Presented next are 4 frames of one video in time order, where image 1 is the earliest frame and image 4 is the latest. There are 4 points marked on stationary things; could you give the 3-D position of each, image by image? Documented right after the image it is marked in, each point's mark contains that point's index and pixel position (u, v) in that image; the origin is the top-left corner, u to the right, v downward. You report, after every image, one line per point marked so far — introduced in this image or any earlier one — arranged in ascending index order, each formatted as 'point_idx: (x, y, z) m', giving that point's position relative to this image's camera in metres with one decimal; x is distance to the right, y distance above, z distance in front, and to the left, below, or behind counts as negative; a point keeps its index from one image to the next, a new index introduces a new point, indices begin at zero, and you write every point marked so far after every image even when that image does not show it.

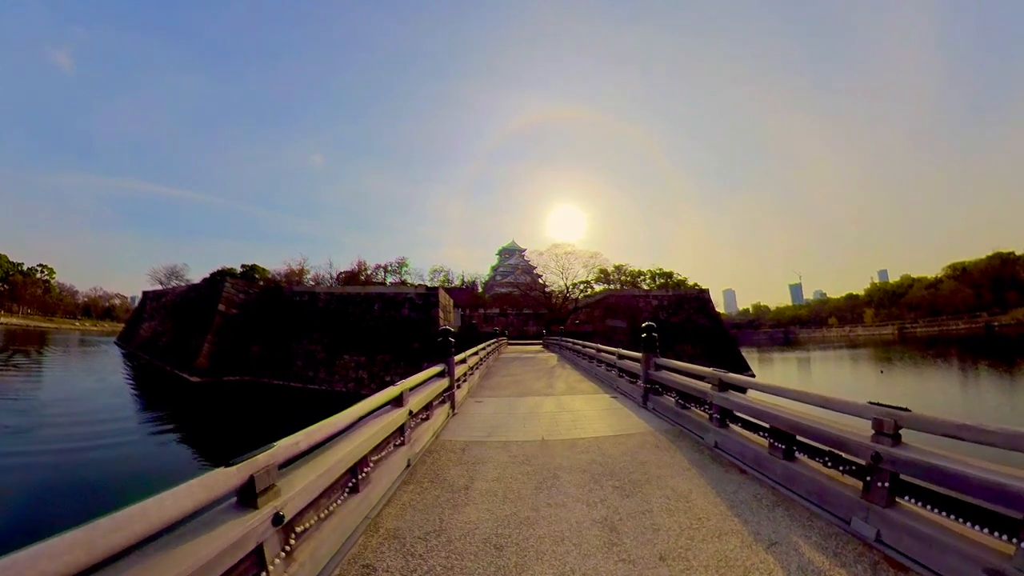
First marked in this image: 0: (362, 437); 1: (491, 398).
0: (-1.3, -1.2, +3.2) m
1: (-0.4, -2.0, +7.1) m
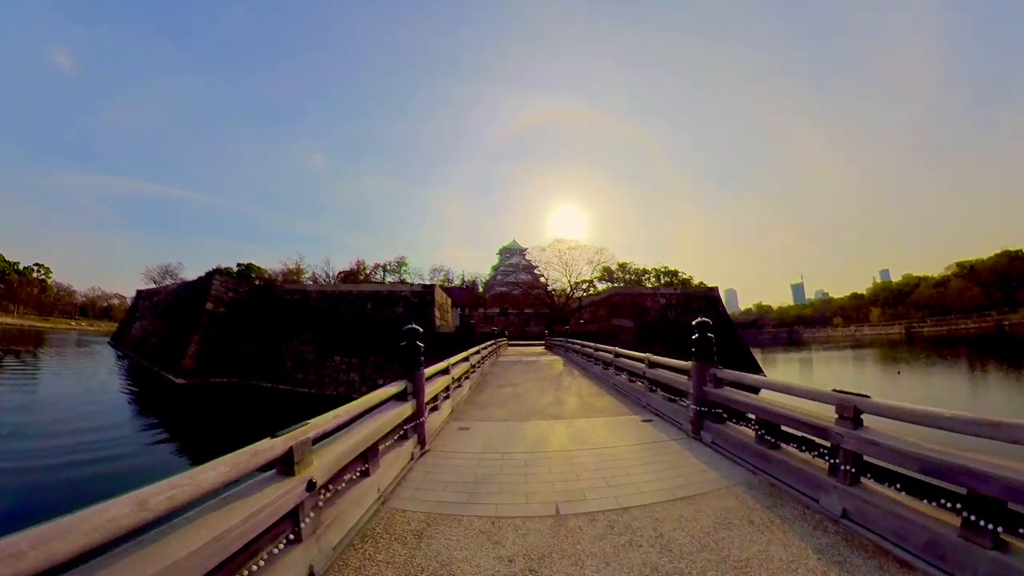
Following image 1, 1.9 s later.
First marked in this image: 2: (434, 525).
0: (-1.3, -1.0, +1.4) m
1: (-0.4, -1.8, +5.3) m
2: (-0.5, -1.6, +2.8) m
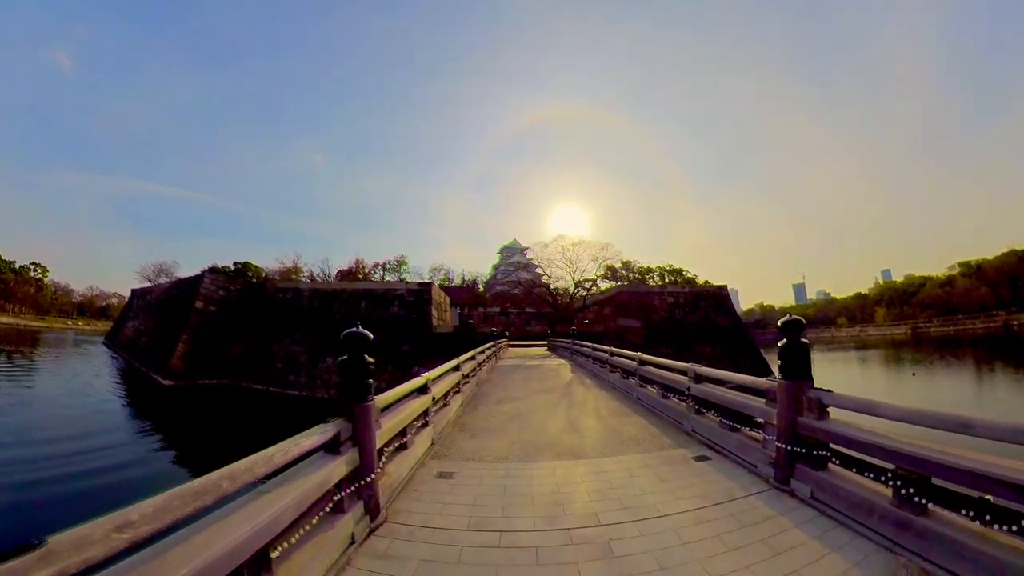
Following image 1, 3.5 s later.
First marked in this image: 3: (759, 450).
0: (-1.3, -0.9, 0.0) m
1: (-0.4, -1.7, +3.8) m
2: (-0.5, -1.5, +1.3) m
3: (+2.4, -1.6, +3.9) m
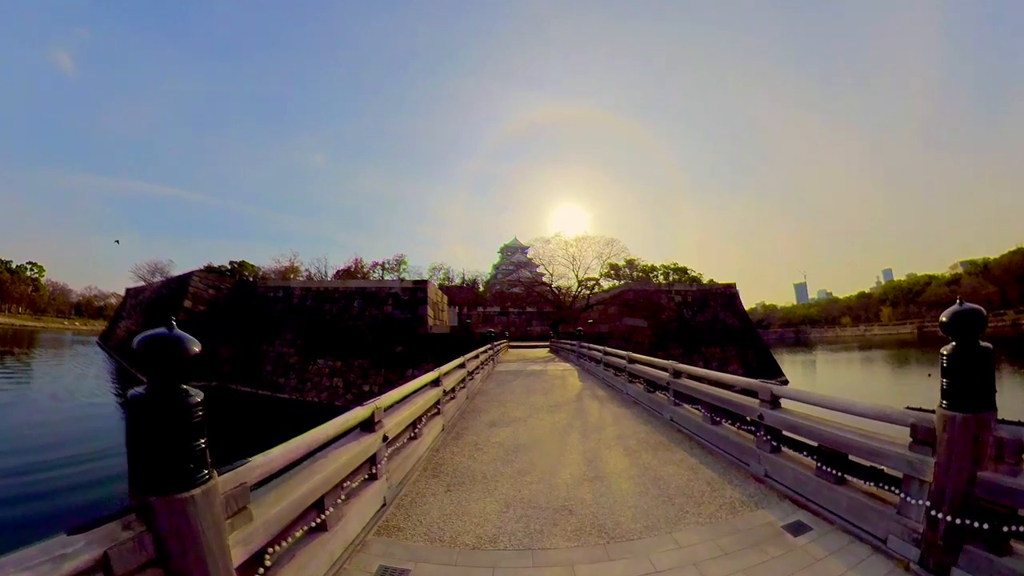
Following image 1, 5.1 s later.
0: (-1.3, -0.8, -1.5) m
1: (-0.5, -1.5, +2.4) m
2: (-0.6, -1.4, -0.1) m
3: (+2.4, -1.5, +2.5) m
